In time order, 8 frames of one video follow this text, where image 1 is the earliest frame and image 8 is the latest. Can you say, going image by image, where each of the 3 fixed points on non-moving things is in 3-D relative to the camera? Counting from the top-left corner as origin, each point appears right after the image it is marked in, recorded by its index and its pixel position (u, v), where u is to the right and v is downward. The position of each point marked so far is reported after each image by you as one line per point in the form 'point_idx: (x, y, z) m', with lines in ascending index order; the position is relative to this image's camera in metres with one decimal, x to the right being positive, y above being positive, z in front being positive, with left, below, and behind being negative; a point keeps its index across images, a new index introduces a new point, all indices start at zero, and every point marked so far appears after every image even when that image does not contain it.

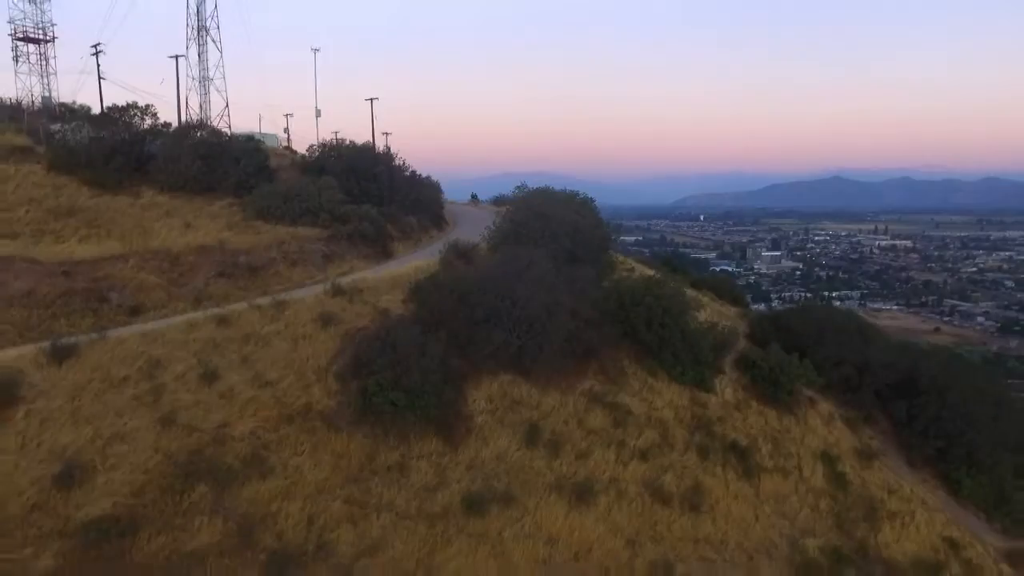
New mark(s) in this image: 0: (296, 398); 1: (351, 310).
0: (-3.9, -2.0, +13.8) m
1: (-3.4, -0.5, +15.9) m
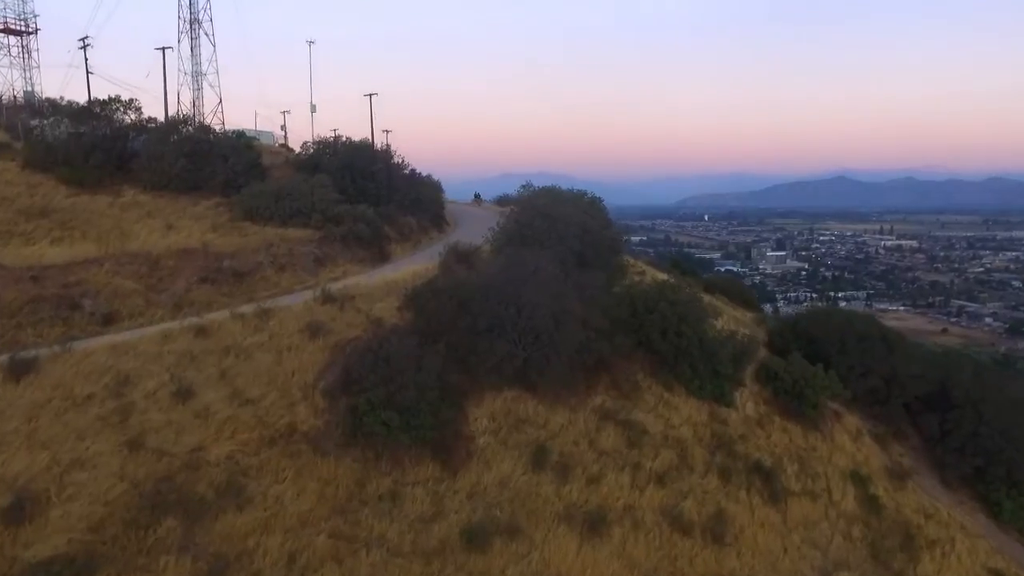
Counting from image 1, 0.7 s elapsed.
0: (-3.9, -2.1, +12.5) m
1: (-3.3, -0.6, +14.7) m
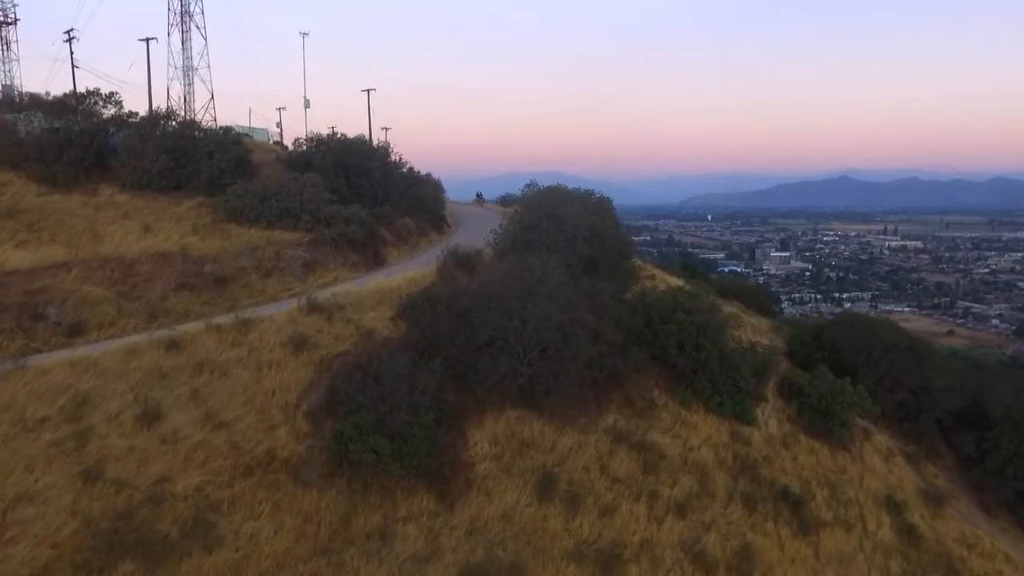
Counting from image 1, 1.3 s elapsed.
0: (-3.8, -2.3, +11.2) m
1: (-3.3, -0.8, +13.4) m
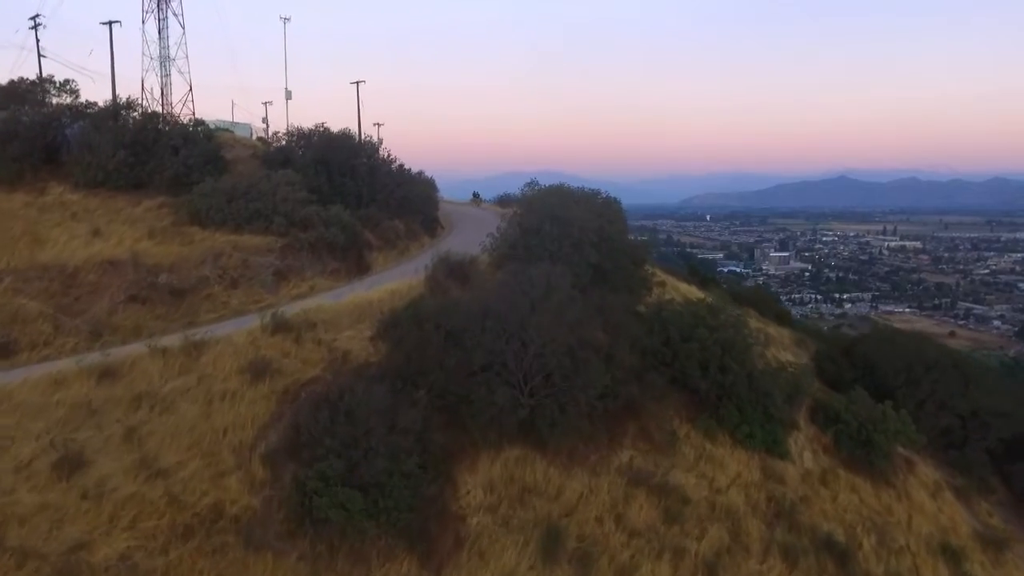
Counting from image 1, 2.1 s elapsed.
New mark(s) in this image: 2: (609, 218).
0: (-3.8, -2.5, +9.3) m
1: (-3.3, -1.0, +11.4) m
2: (+2.3, +1.6, +17.6) m
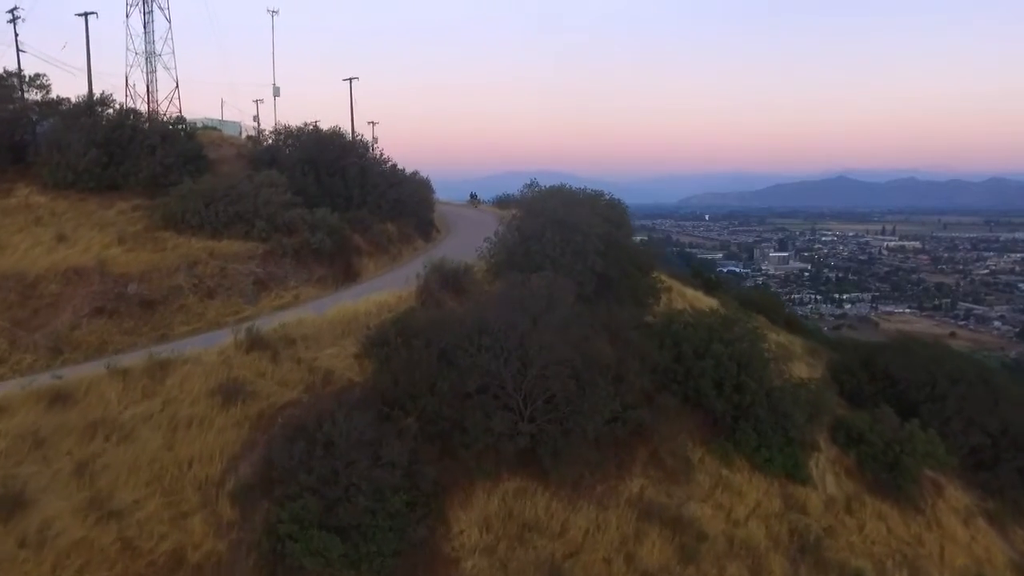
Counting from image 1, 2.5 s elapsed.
0: (-3.8, -2.7, +8.2) m
1: (-3.3, -1.2, +10.3) m
2: (+2.2, +1.4, +16.5) m
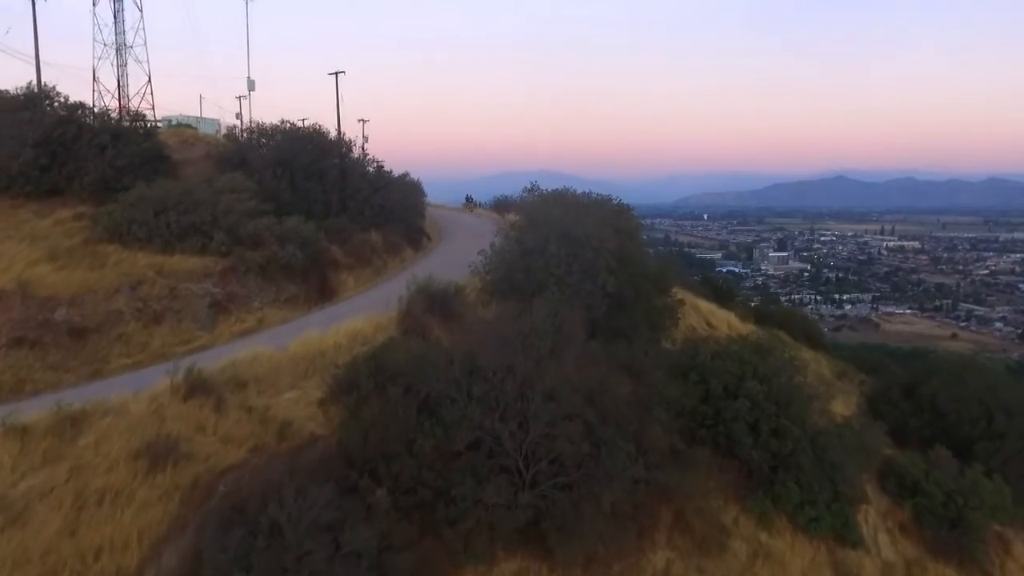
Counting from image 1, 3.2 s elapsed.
0: (-3.9, -3.1, +6.2) m
1: (-3.3, -1.6, +8.4) m
2: (+2.2, +1.1, +14.5) m
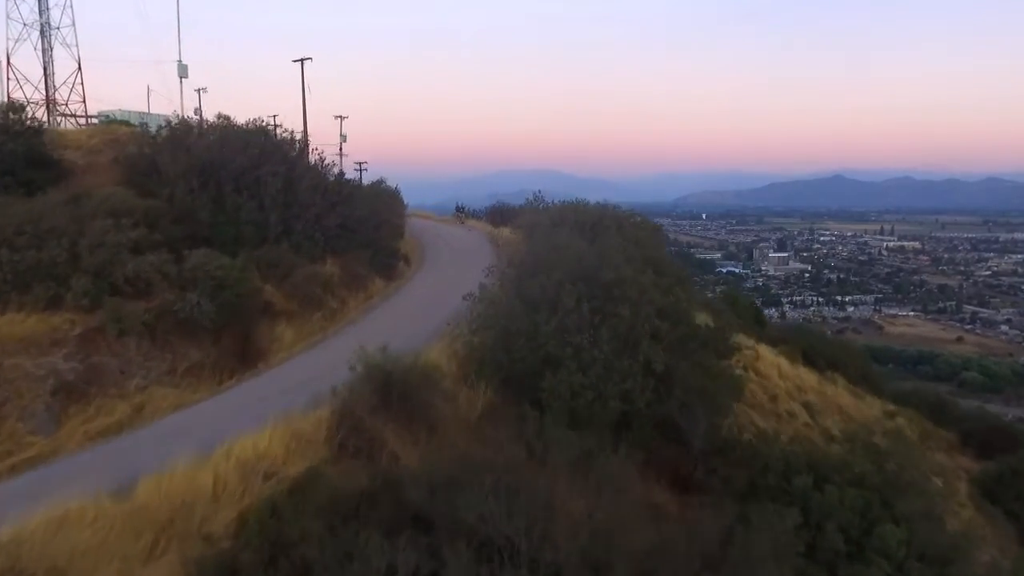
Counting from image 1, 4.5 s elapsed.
0: (-3.9, -3.9, +2.2) m
1: (-3.3, -2.4, +4.3) m
2: (+2.2, +0.3, +10.5) m
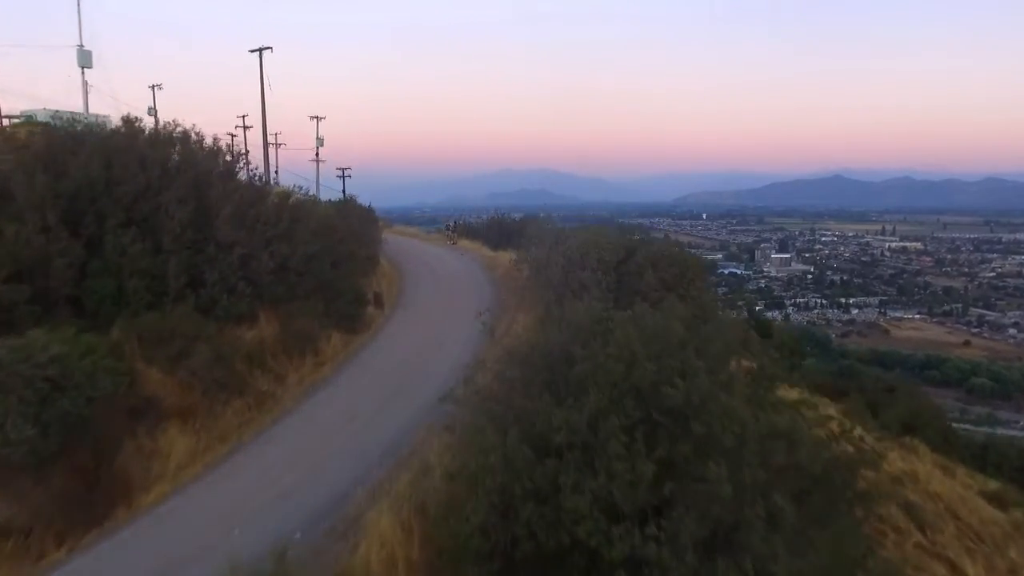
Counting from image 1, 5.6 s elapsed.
0: (-3.8, -4.8, -1.4) m
1: (-3.3, -3.3, +0.7) m
2: (+2.2, -0.6, +6.9) m
